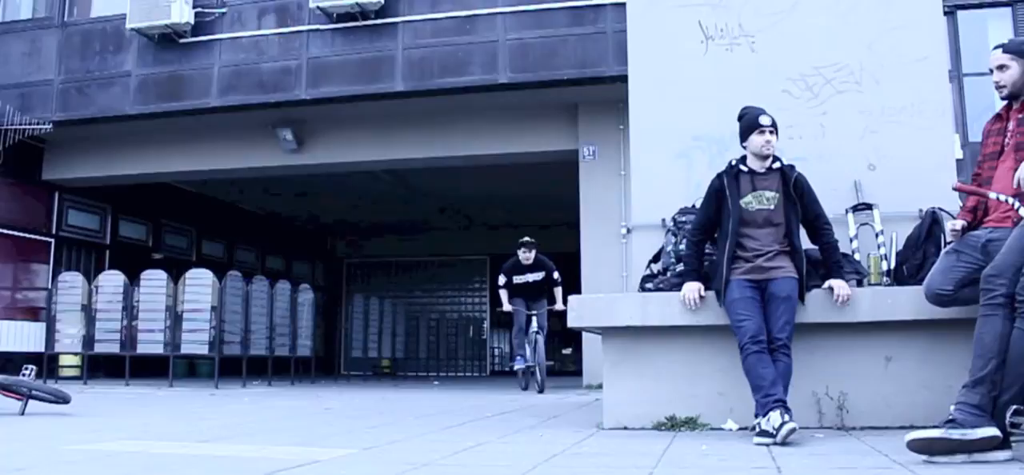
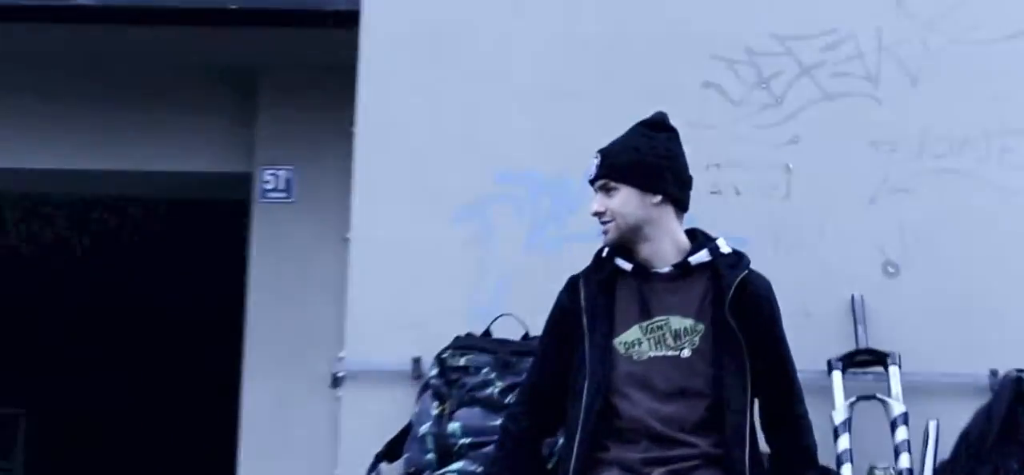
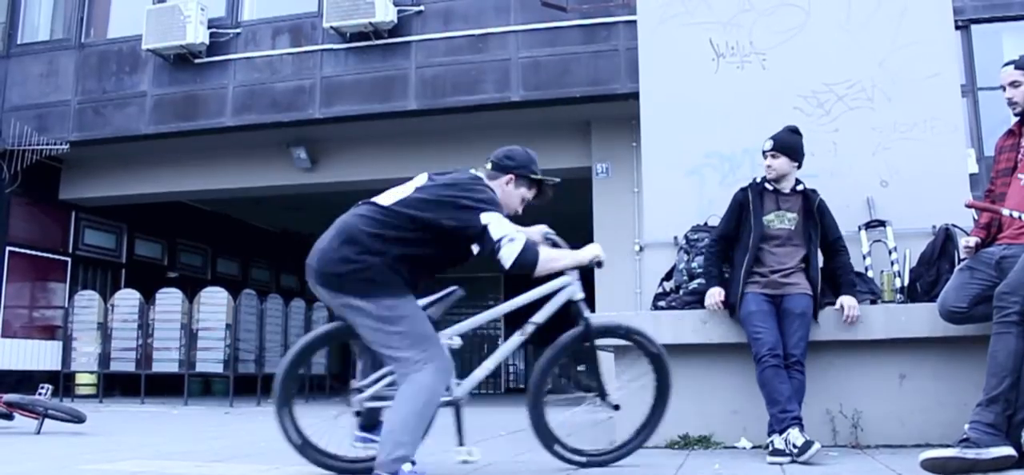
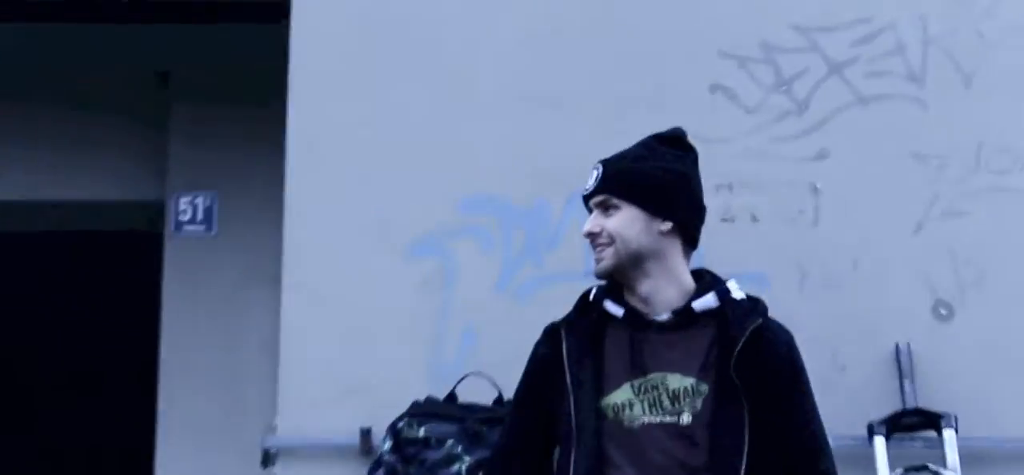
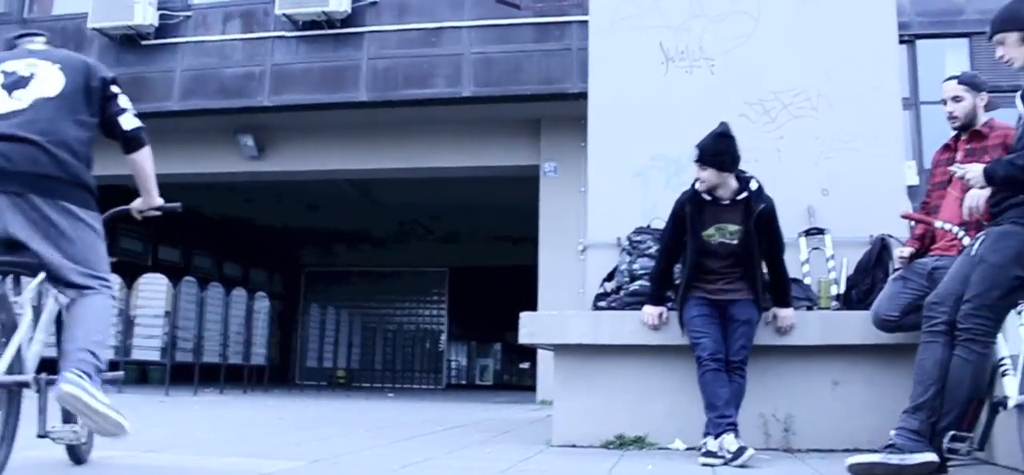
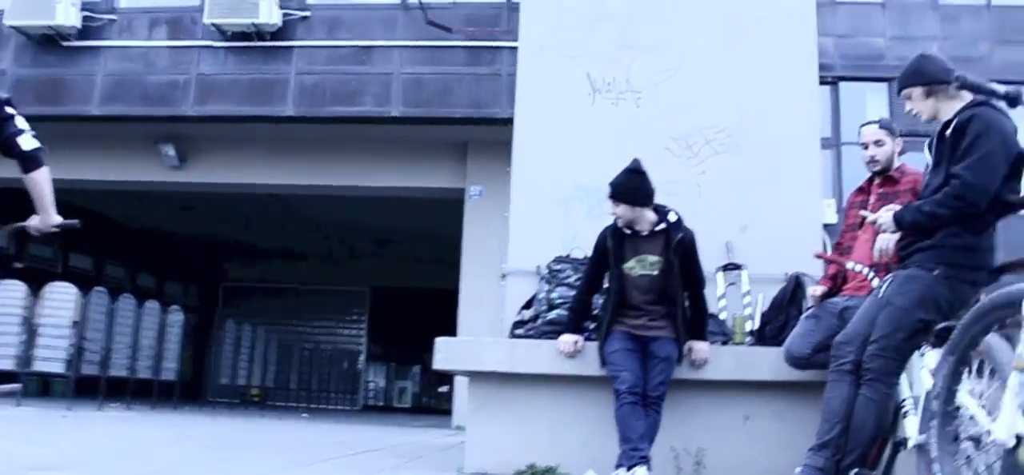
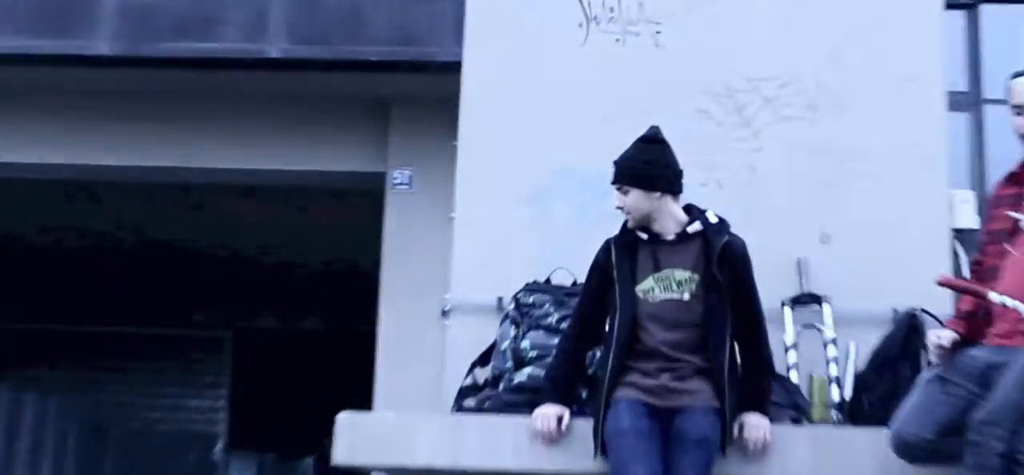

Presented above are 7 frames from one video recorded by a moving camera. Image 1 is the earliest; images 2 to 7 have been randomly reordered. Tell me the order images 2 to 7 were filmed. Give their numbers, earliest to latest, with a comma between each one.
3, 5, 6, 7, 2, 4
